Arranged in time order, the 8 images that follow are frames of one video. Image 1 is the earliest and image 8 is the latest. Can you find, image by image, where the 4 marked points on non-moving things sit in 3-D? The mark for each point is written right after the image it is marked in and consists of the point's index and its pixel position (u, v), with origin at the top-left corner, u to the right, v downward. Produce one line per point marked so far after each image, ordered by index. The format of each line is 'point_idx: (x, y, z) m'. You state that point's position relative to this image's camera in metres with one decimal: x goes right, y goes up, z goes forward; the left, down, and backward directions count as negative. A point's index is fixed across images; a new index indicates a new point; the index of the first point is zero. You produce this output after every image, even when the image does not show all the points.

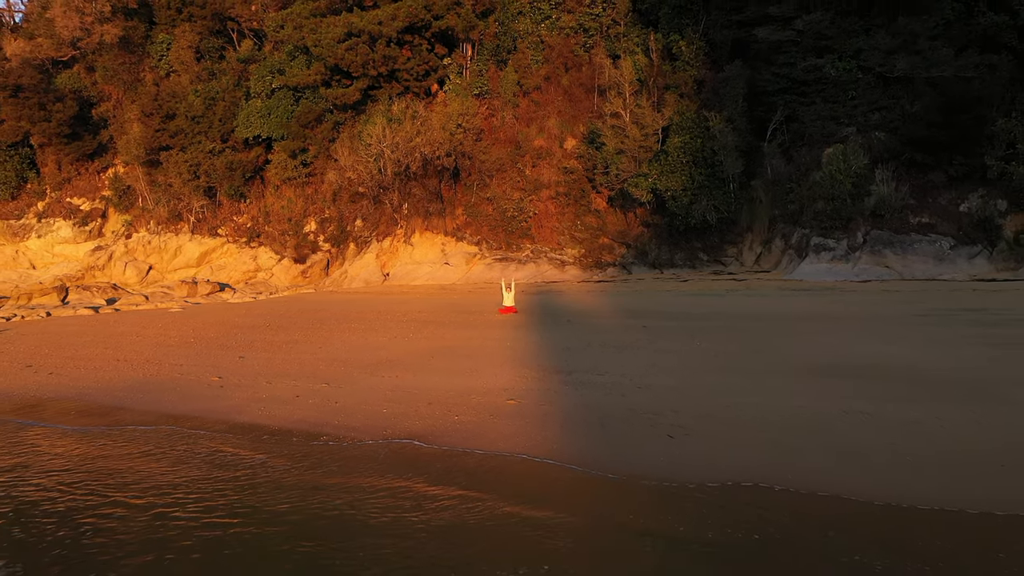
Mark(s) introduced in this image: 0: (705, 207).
0: (+4.7, +2.0, +15.6) m
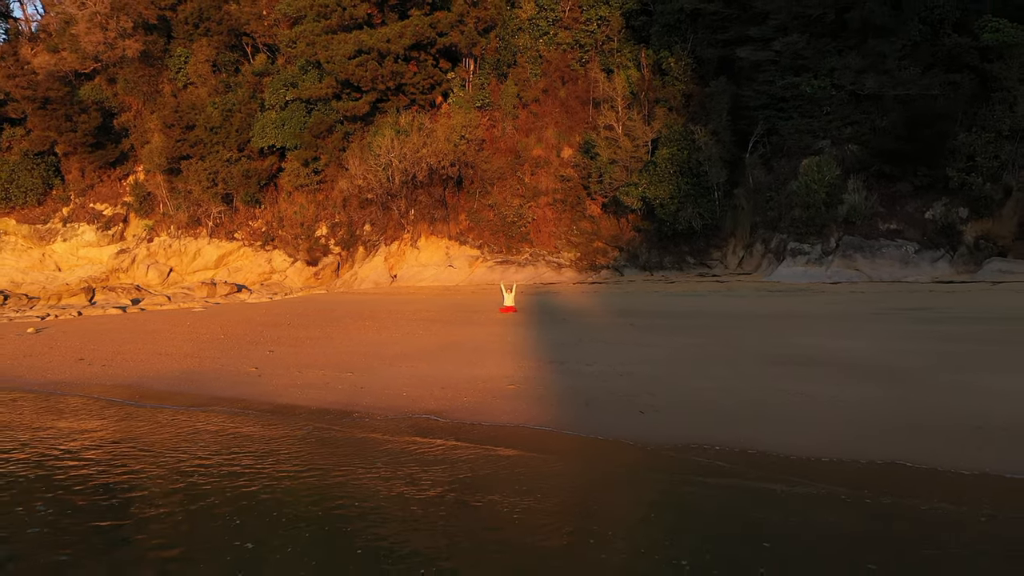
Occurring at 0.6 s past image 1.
0: (+4.7, +1.9, +16.8) m
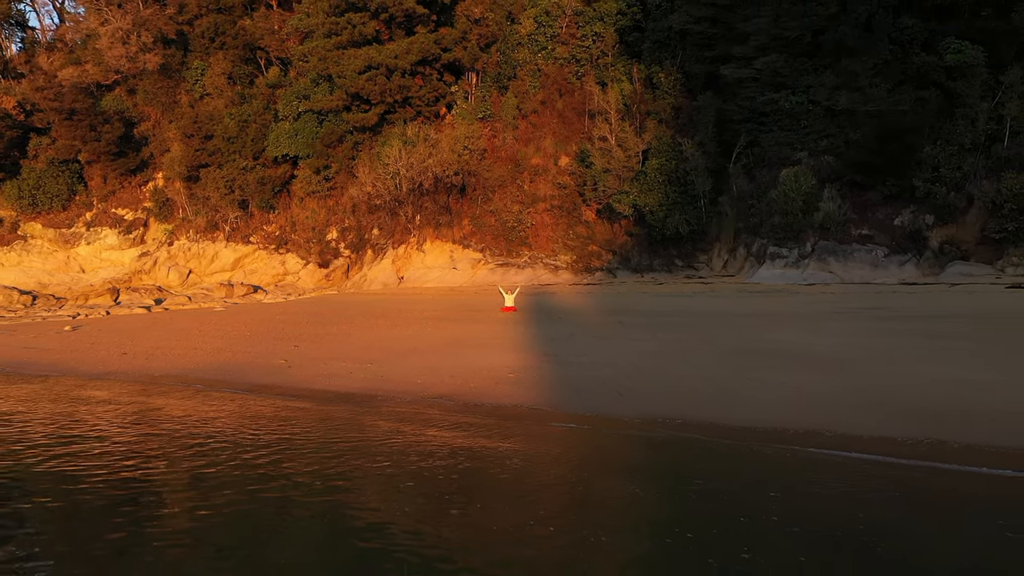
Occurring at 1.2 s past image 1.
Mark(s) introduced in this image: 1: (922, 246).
0: (+4.7, +1.9, +18.0) m
1: (+10.3, +1.1, +15.9) m
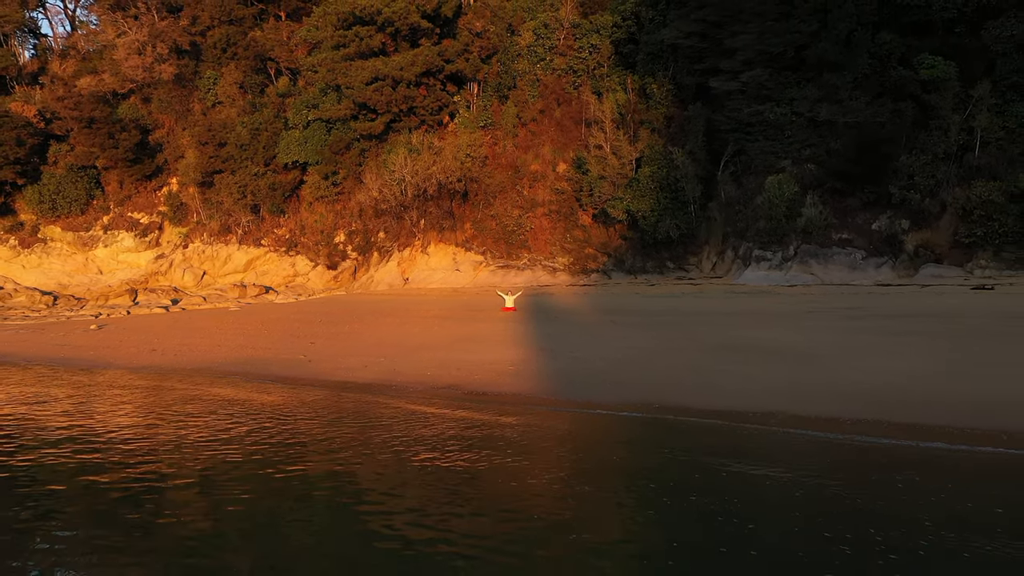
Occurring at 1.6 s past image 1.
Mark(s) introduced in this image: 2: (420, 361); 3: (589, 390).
0: (+4.7, +1.9, +19.0) m
1: (+10.3, +1.0, +16.9) m
2: (-1.6, -1.4, +11.5) m
3: (+1.2, -1.5, +9.4) m
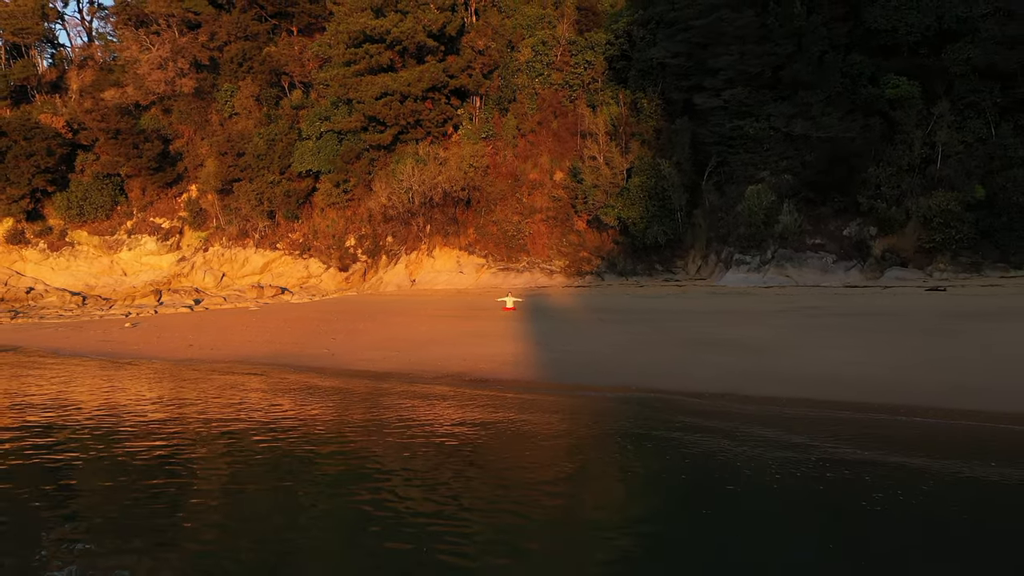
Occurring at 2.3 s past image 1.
0: (+4.7, +1.8, +20.6) m
1: (+10.2, +1.0, +18.4) m
2: (-1.7, -1.4, +13.0) m
3: (+1.1, -1.6, +10.9) m
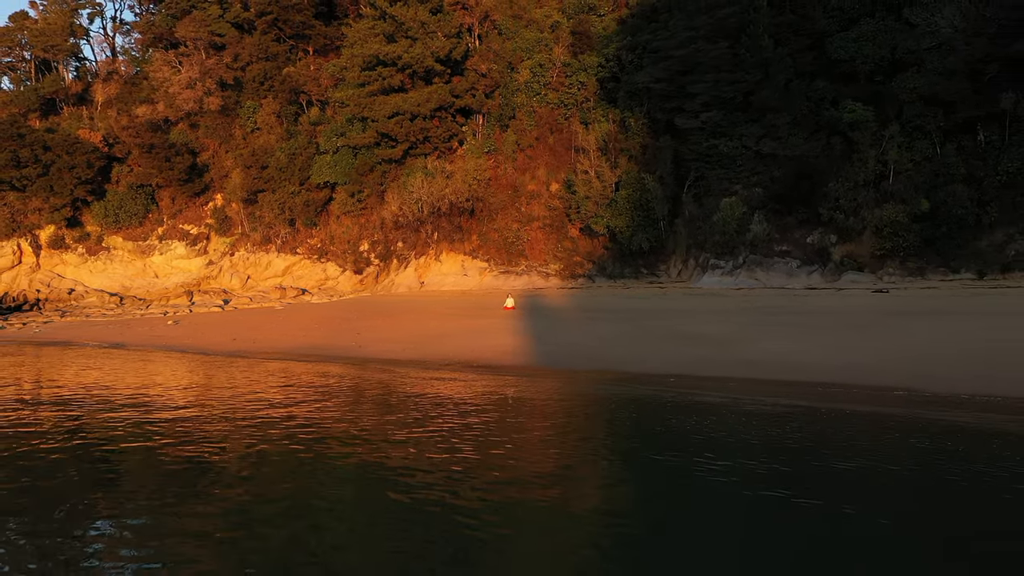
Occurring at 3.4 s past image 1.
0: (+4.7, +1.8, +22.9) m
1: (+10.2, +0.9, +20.8) m
2: (-1.7, -1.4, +15.4) m
3: (+1.1, -1.6, +13.3) m
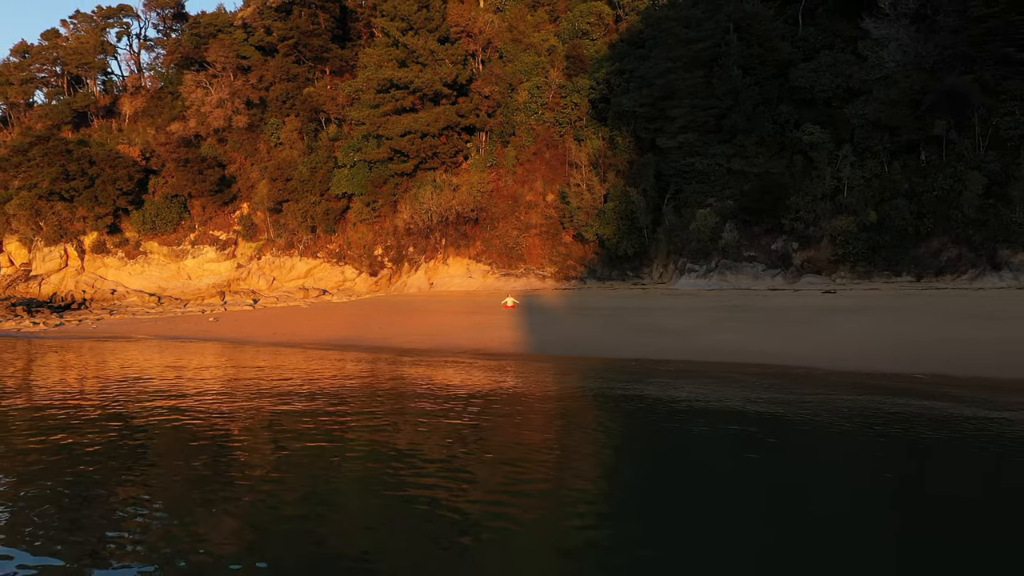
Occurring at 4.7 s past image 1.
0: (+4.7, +1.7, +25.8) m
1: (+10.2, +0.9, +23.7) m
2: (-1.7, -1.5, +18.3) m
3: (+1.1, -1.7, +16.2) m
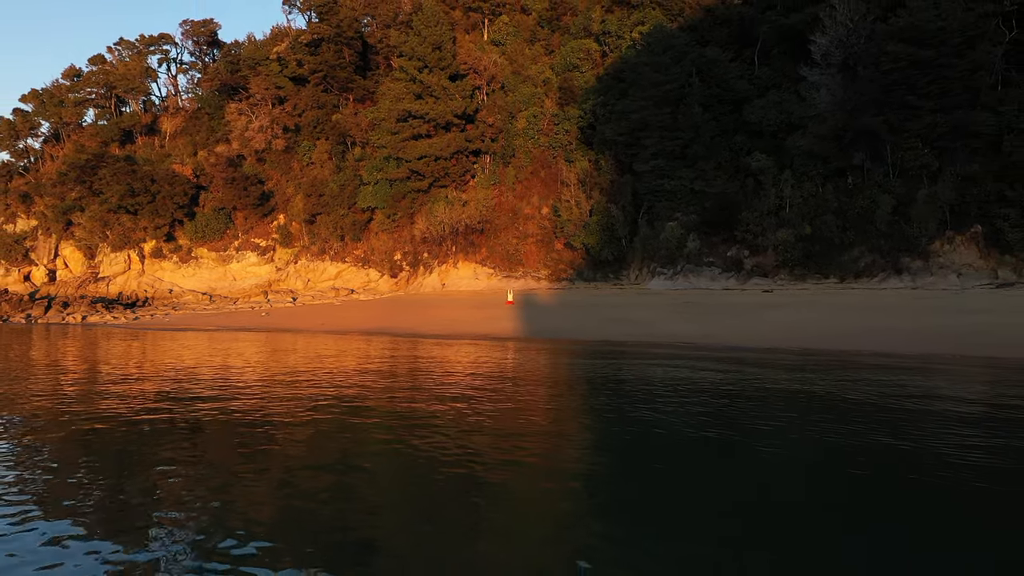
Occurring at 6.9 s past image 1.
0: (+4.7, +1.7, +30.9) m
1: (+10.2, +0.9, +28.7) m
2: (-1.7, -1.5, +23.4) m
3: (+1.1, -1.7, +21.3) m
